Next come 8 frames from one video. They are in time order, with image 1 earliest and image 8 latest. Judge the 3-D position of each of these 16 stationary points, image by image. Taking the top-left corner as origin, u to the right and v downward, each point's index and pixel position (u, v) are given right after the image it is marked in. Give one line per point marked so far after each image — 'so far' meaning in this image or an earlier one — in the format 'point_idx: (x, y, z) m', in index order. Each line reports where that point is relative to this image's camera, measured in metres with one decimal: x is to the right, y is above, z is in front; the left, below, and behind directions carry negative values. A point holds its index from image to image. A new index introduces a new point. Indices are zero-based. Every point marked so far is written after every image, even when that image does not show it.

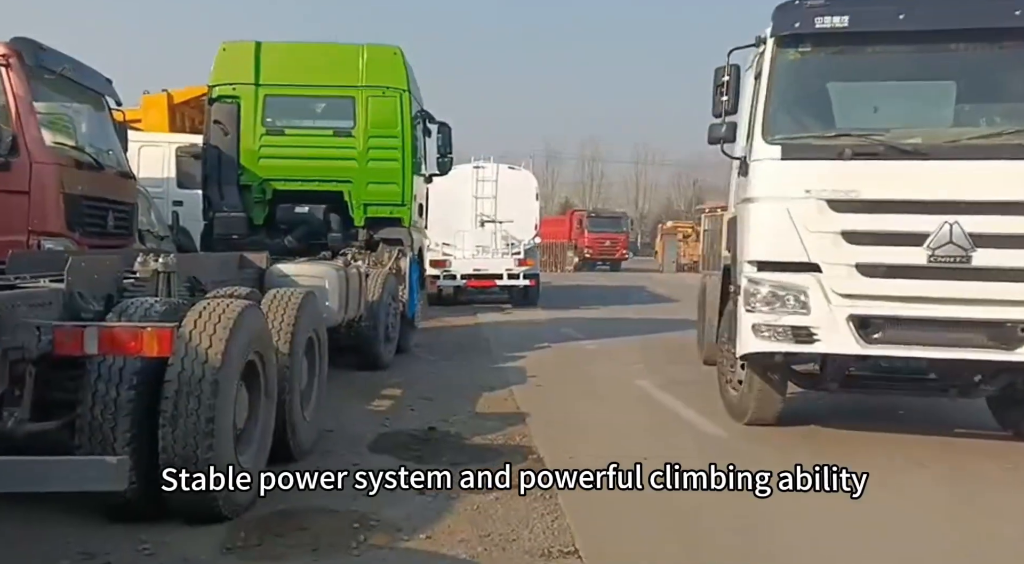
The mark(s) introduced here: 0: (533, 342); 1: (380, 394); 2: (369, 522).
0: (+0.3, -0.7, +10.9) m
1: (-1.2, -1.0, +8.9) m
2: (-0.9, -1.6, +6.5) m
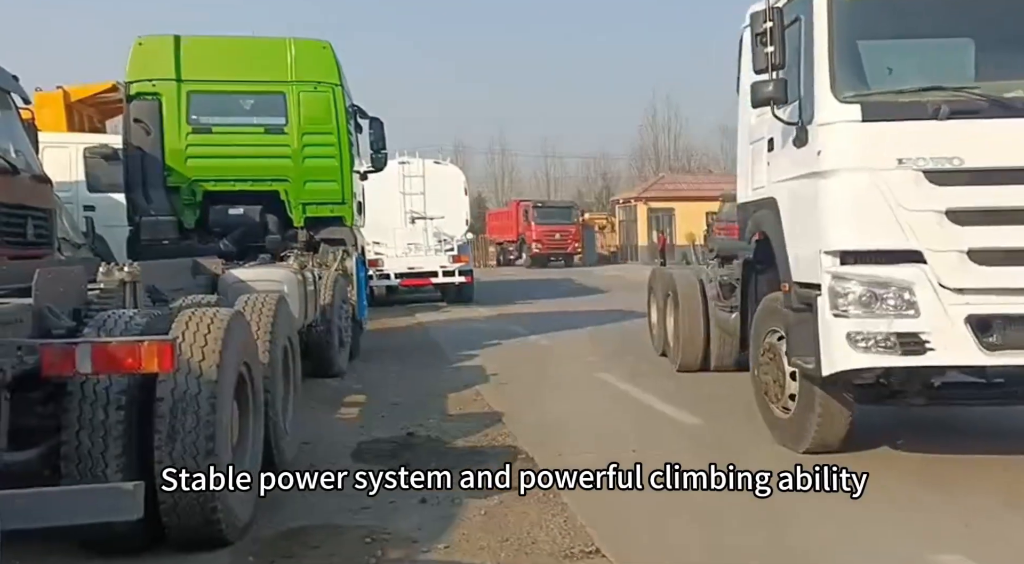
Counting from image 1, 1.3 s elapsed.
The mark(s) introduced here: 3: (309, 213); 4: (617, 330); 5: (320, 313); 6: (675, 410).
0: (-0.3, -0.7, +10.6) m
1: (-1.4, -1.0, +8.4) m
2: (-0.8, -1.5, +6.0) m
3: (-2.2, +0.7, +10.2) m
4: (+1.0, -0.6, +11.5) m
5: (-1.7, -0.3, +8.6) m
6: (+1.4, -1.1, +8.5) m
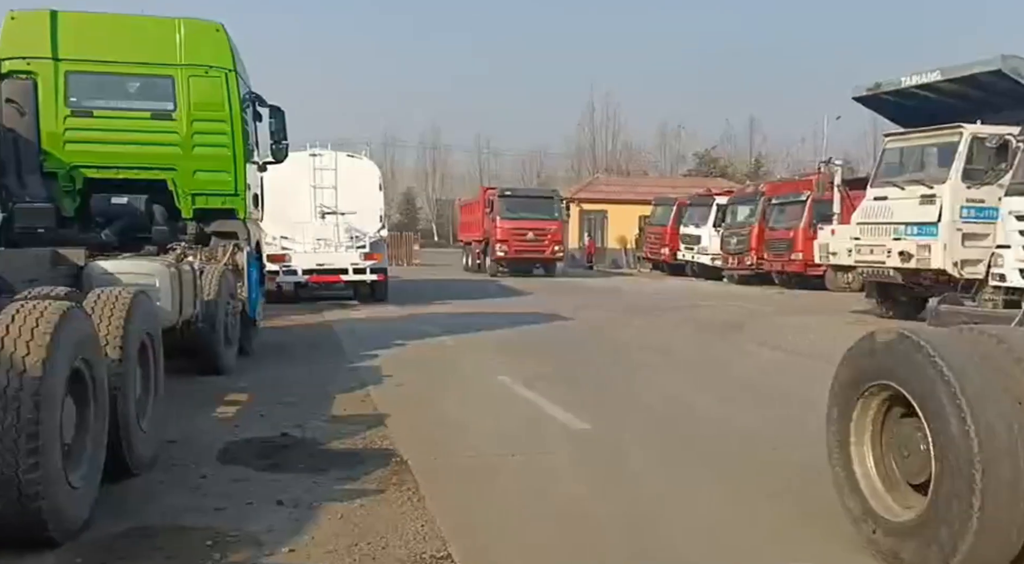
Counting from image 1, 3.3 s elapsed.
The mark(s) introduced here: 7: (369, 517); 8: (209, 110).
0: (-1.3, -0.6, +10.4) m
1: (-2.4, -1.0, +8.1) m
2: (-1.7, -1.5, +5.8) m
3: (-3.2, +0.8, +9.9) m
4: (0.0, -0.6, +11.3) m
5: (-2.6, -0.2, +8.3) m
6: (+0.5, -1.1, +8.4) m
7: (-0.9, -1.5, +6.2) m
8: (-2.9, +1.7, +9.7) m
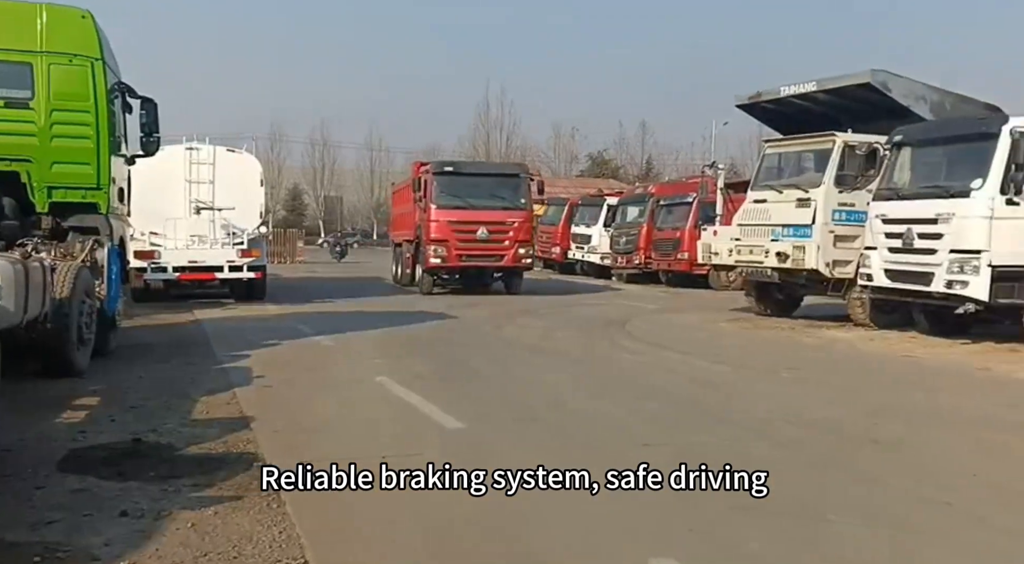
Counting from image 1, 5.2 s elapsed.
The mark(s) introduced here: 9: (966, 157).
0: (-2.6, -0.6, +10.0) m
1: (-3.4, -1.0, +7.7) m
2: (-2.5, -1.5, +5.4) m
3: (-4.3, +0.8, +9.4) m
4: (-1.3, -0.5, +11.1) m
5: (-3.7, -0.2, +7.9) m
6: (-0.6, -1.1, +8.2) m
7: (-1.8, -1.5, +5.9) m
8: (-4.1, +1.7, +9.2) m
9: (+5.4, +1.5, +11.4) m
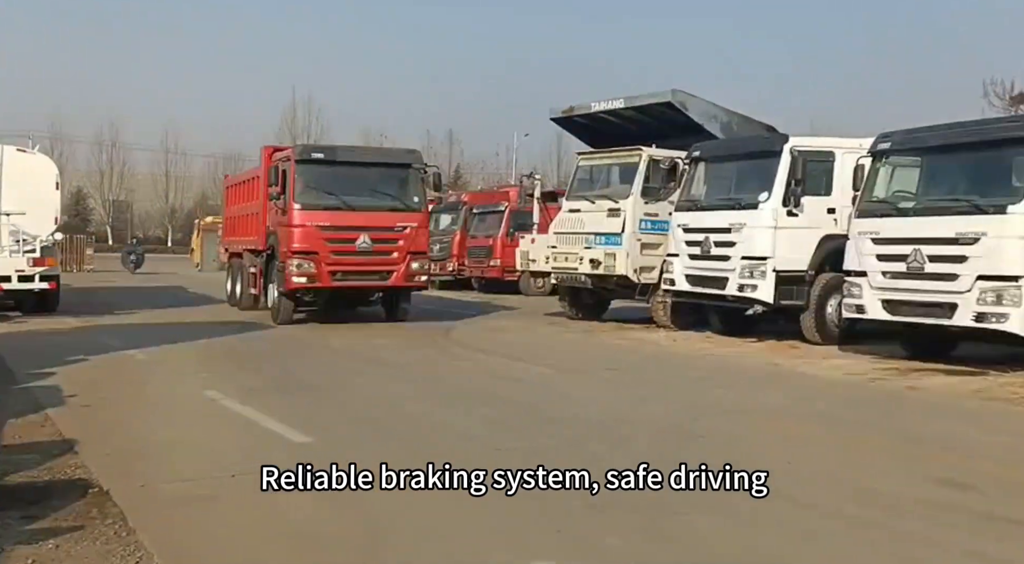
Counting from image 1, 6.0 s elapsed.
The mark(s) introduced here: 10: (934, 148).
0: (-4.2, -0.7, +9.3) m
1: (-4.5, -1.0, +6.8) m
2: (-3.1, -1.6, +4.8) m
3: (-5.8, +0.7, +8.2) m
4: (-3.3, -0.6, +10.6) m
5: (-4.8, -0.3, +6.9) m
6: (-1.9, -1.2, +7.9) m
7: (-2.5, -1.5, +5.5) m
8: (-5.5, +1.6, +8.1) m
9: (+3.1, +1.4, +12.5) m
10: (+4.8, +1.5, +11.2) m
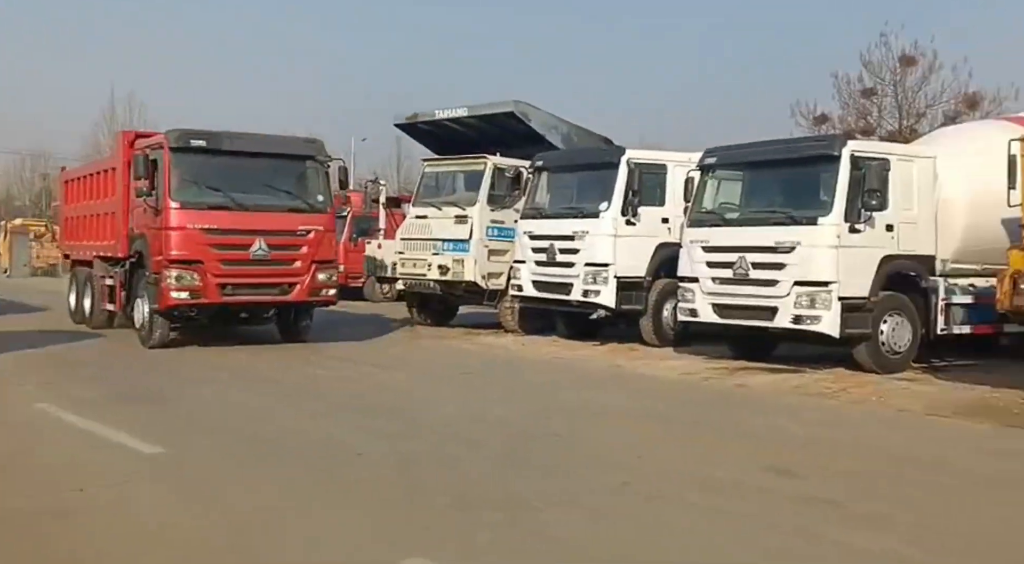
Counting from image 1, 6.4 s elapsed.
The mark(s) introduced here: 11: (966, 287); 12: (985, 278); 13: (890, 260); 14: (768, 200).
0: (-5.4, -0.8, +8.4) m
1: (-5.2, -1.1, +6.0) m
2: (-3.4, -1.6, +4.3) m
3: (-6.8, +0.6, +7.1) m
4: (-4.8, -0.7, +9.9) m
5: (-5.5, -0.4, +6.0) m
6: (-2.9, -1.3, +7.6) m
7: (-3.0, -1.6, +5.1) m
8: (-6.5, +1.5, +7.1) m
9: (+1.1, +1.3, +13.1) m
10: (+3.0, +1.5, +12.1) m
11: (+5.6, -0.1, +12.1) m
12: (+6.0, +0.1, +12.3) m
13: (+4.5, +0.2, +11.6) m
14: (+3.1, +1.0, +11.9) m
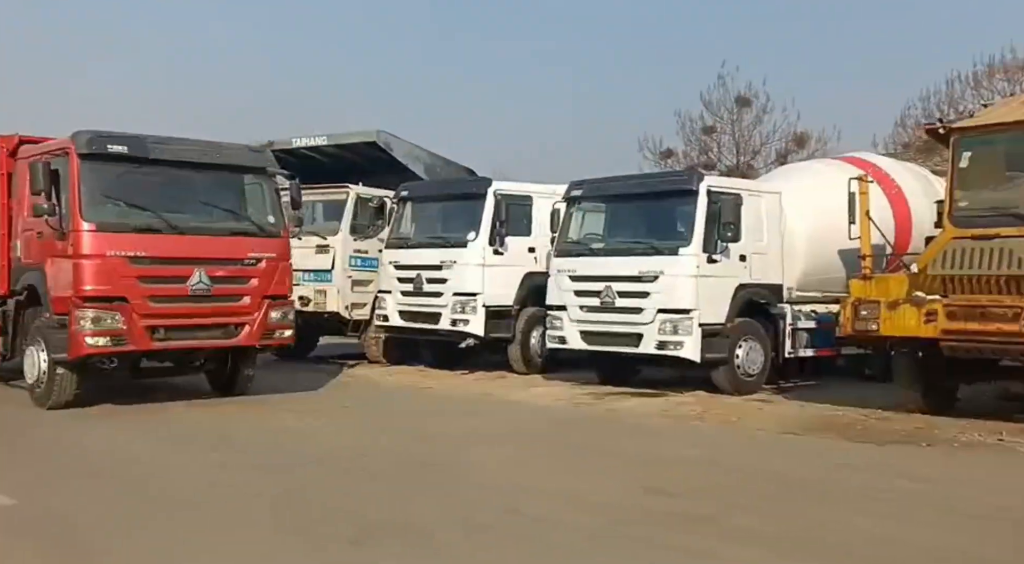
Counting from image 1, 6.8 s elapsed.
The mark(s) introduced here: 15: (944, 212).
0: (-6.3, -1.1, +7.4) m
1: (-5.6, -1.3, +5.0) m
2: (-3.5, -1.8, +3.7) m
3: (-7.4, +0.4, +5.9) m
4: (-5.9, -1.0, +9.0) m
5: (-5.9, -0.6, +5.0) m
6: (-3.6, -1.5, +7.0) m
7: (-3.2, -1.7, +4.5) m
8: (-7.1, +1.3, +5.9) m
9: (-0.7, +0.9, +13.2) m
10: (+1.3, +1.1, +12.6) m
11: (+4.0, -0.4, +13.1) m
12: (+4.2, -0.3, +13.3) m
13: (+2.9, -0.1, +12.4) m
14: (+1.5, +0.6, +12.4) m
15: (+4.9, +0.8, +11.1) m
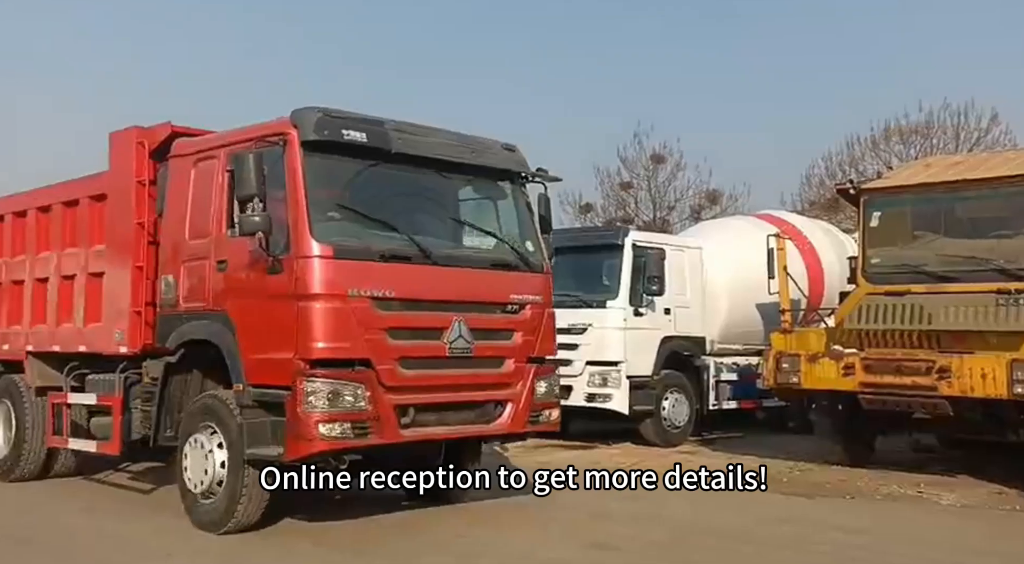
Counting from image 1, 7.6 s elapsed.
0: (-6.6, -1.4, +6.7) m
1: (-5.7, -1.6, +4.4) m
2: (-3.5, -2.0, +3.2) m
3: (-7.5, +0.1, +5.2) m
4: (-6.4, -1.5, +8.3) m
5: (-6.0, -0.8, +4.4) m
6: (-3.9, -1.9, +6.6) m
7: (-3.3, -2.0, +4.1) m
8: (-7.2, +1.0, +5.3) m
9: (-1.6, +0.3, +13.2) m
10: (+0.4, +0.4, +12.8) m
11: (+3.0, -1.1, +13.4) m
12: (+3.2, -1.0, +13.7) m
13: (+2.0, -0.8, +12.7) m
14: (+0.6, 0.0, +12.5) m
15: (+4.1, +0.2, +11.6) m
